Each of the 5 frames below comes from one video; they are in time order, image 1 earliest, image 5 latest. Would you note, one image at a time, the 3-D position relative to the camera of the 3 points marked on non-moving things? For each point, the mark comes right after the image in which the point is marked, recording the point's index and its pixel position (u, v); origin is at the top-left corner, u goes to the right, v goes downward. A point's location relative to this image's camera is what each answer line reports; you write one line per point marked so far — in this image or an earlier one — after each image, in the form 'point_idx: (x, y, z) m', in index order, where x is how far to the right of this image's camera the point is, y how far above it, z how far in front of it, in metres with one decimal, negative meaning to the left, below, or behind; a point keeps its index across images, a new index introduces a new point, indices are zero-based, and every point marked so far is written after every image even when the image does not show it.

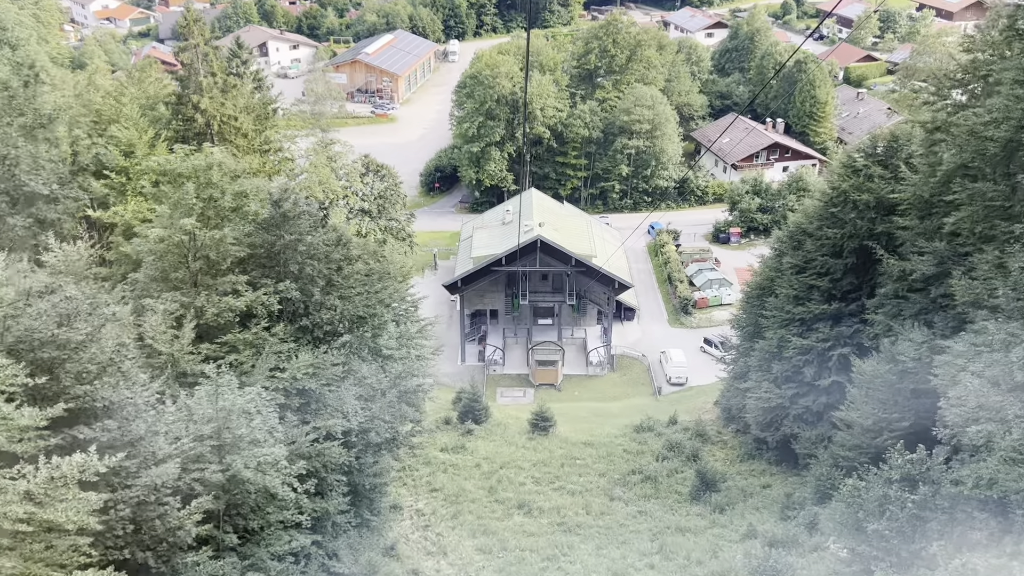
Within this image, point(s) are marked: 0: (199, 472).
0: (-4.3, -2.5, +11.1) m
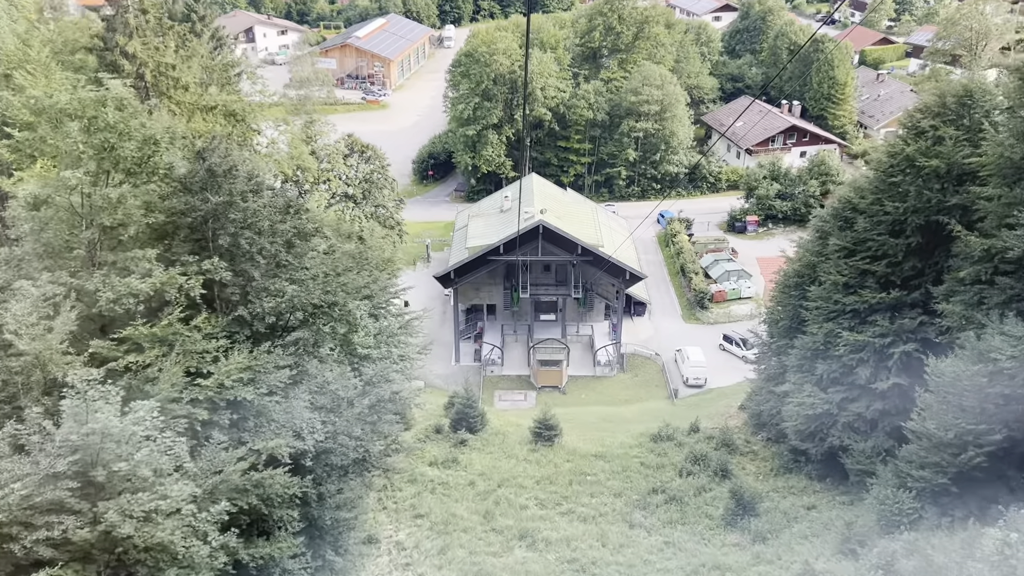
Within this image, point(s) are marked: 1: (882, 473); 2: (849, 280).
0: (-4.3, -2.2, +7.5) m
1: (+8.1, -4.0, +17.8) m
2: (+8.3, +0.2, +20.0) m
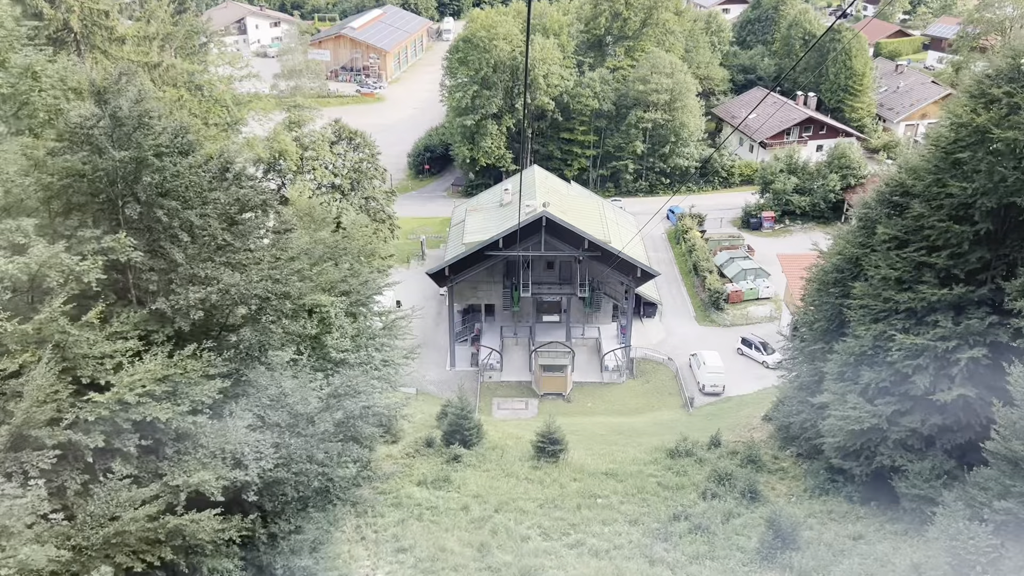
0: (-4.3, -2.1, +4.8) m
1: (+8.1, -3.9, +15.1) m
2: (+8.3, +0.3, +17.3) m
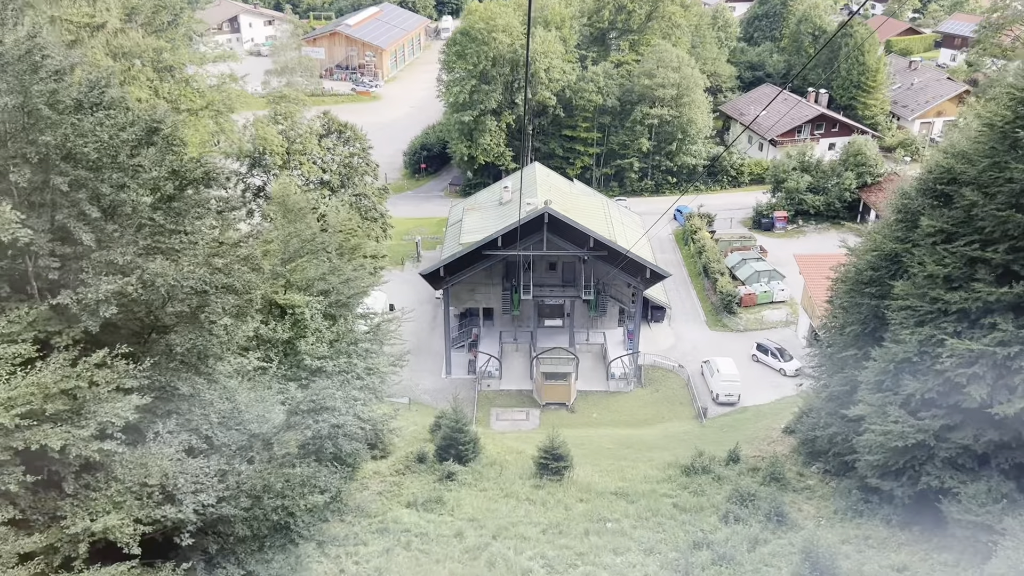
0: (-4.3, -1.9, +2.8) m
1: (+8.1, -3.9, +13.1) m
2: (+8.3, +0.3, +15.3) m
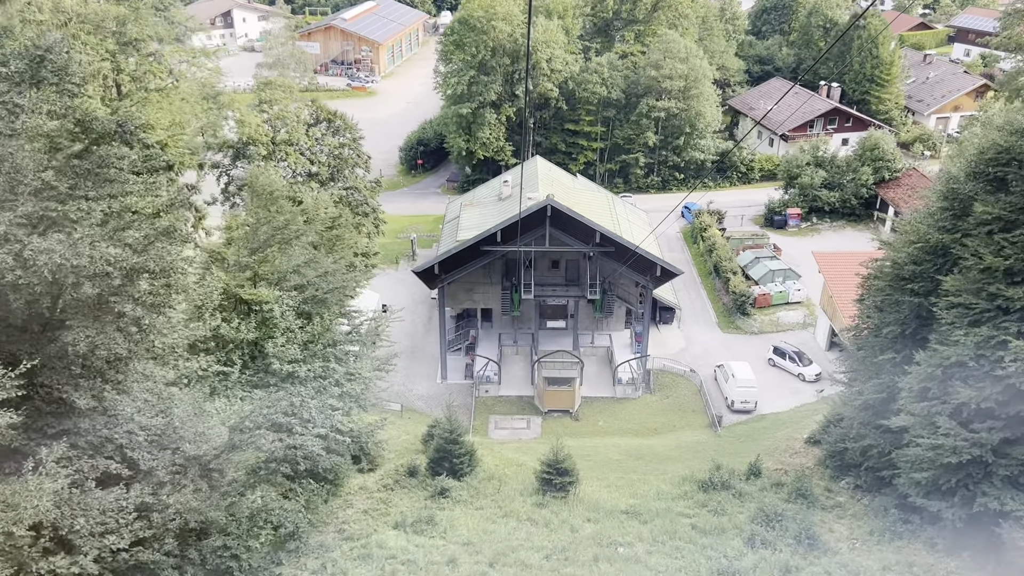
0: (-4.3, -1.8, +1.0) m
1: (+8.1, -3.8, +11.2) m
2: (+8.3, +0.4, +13.5) m
